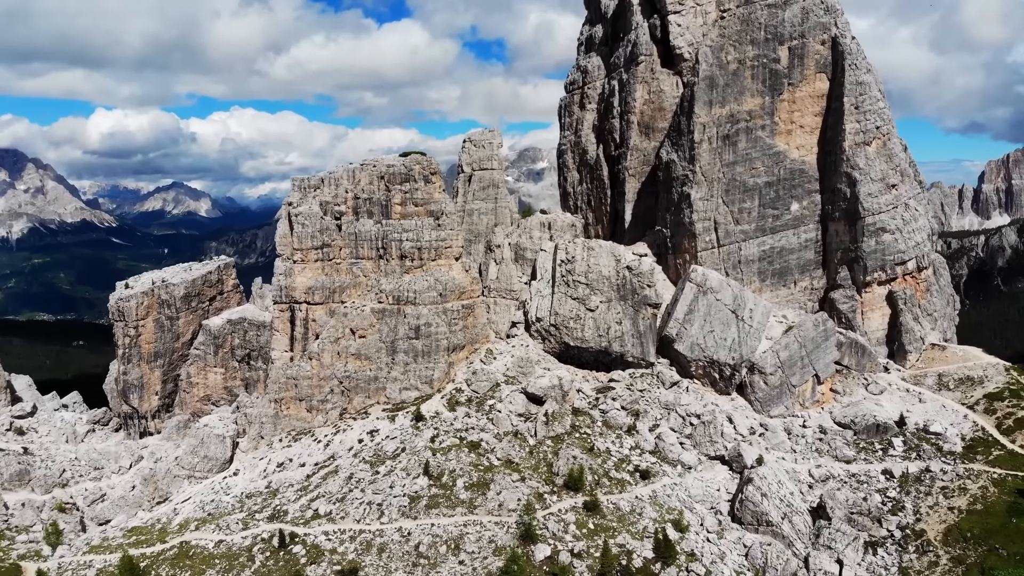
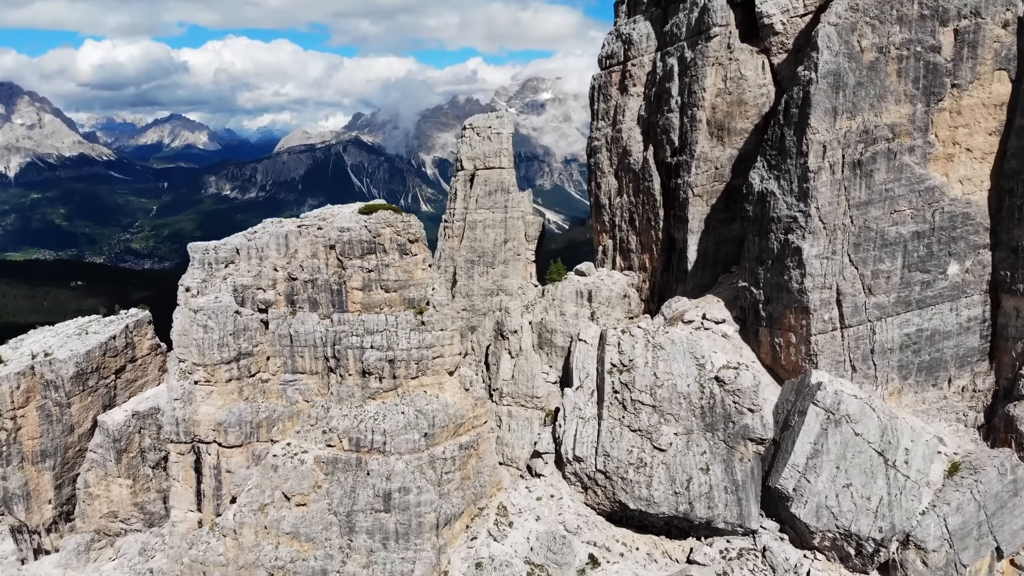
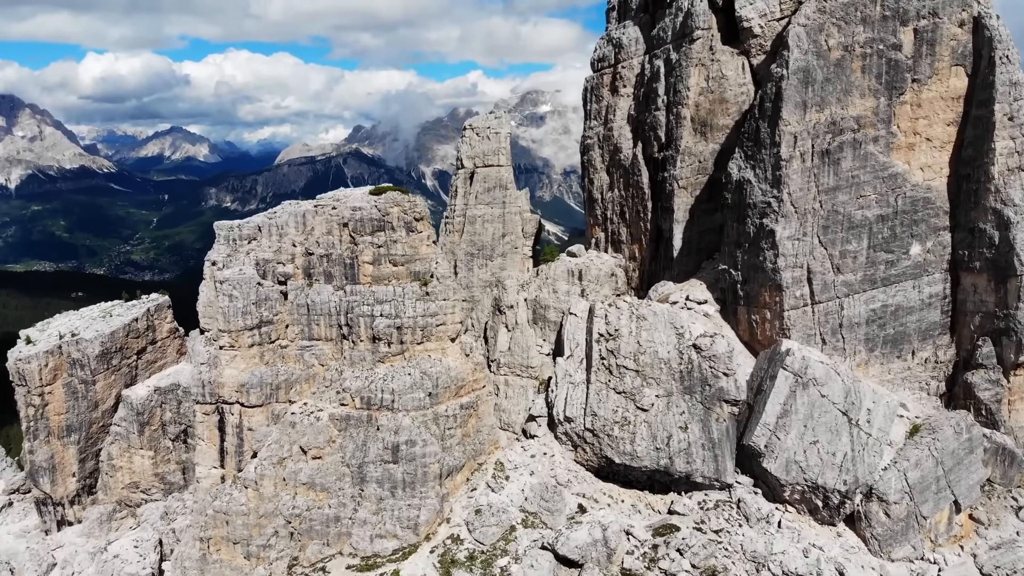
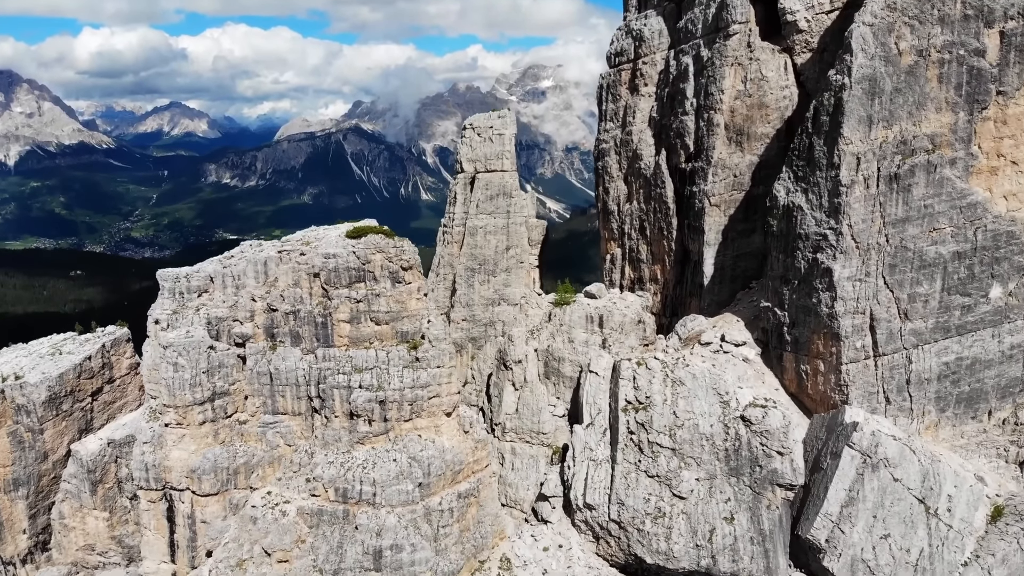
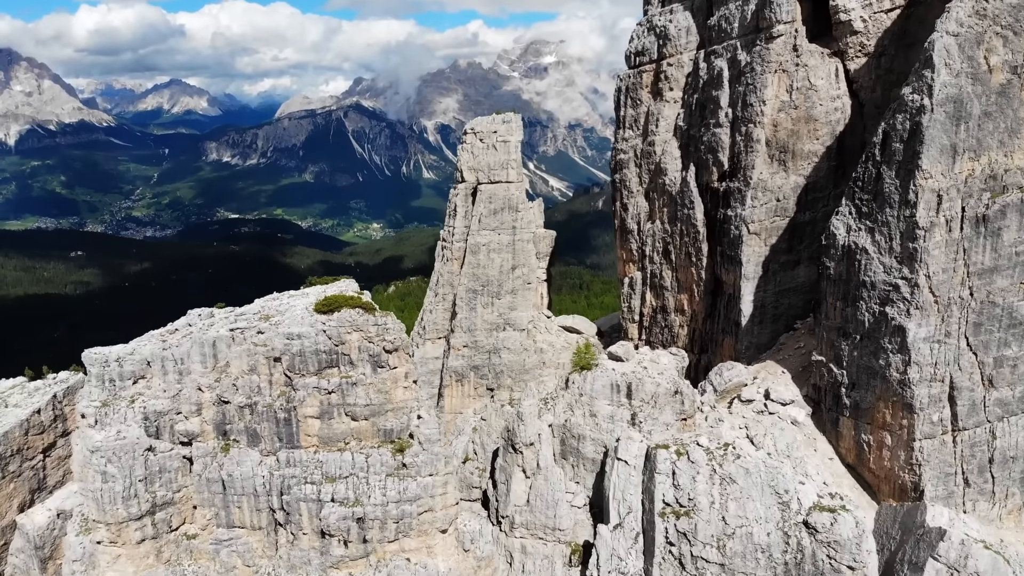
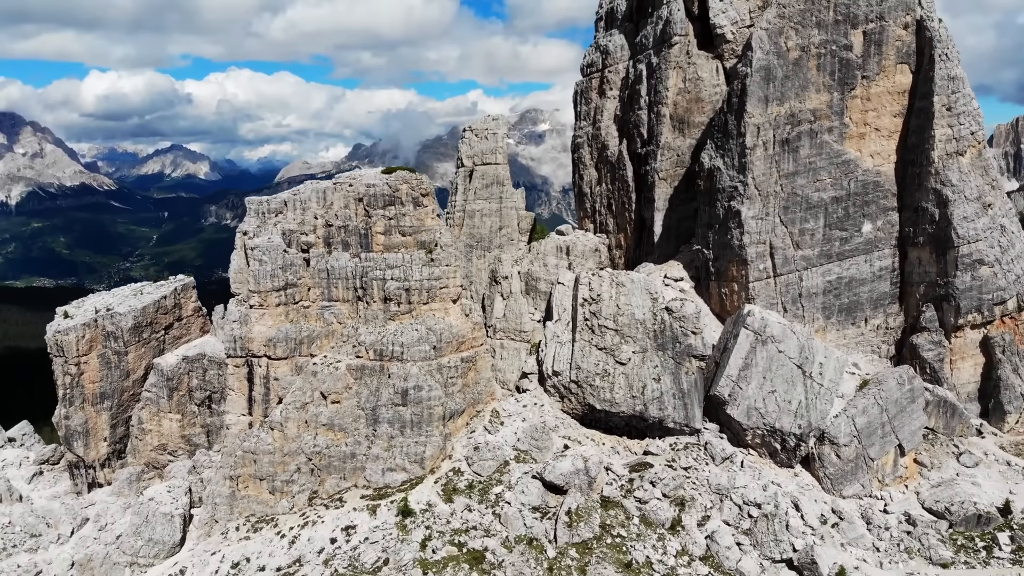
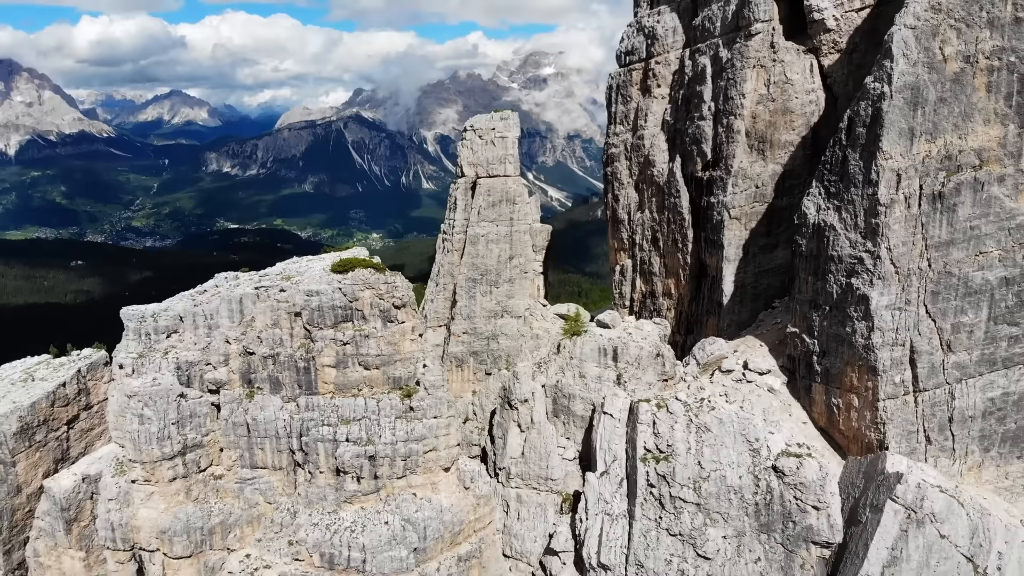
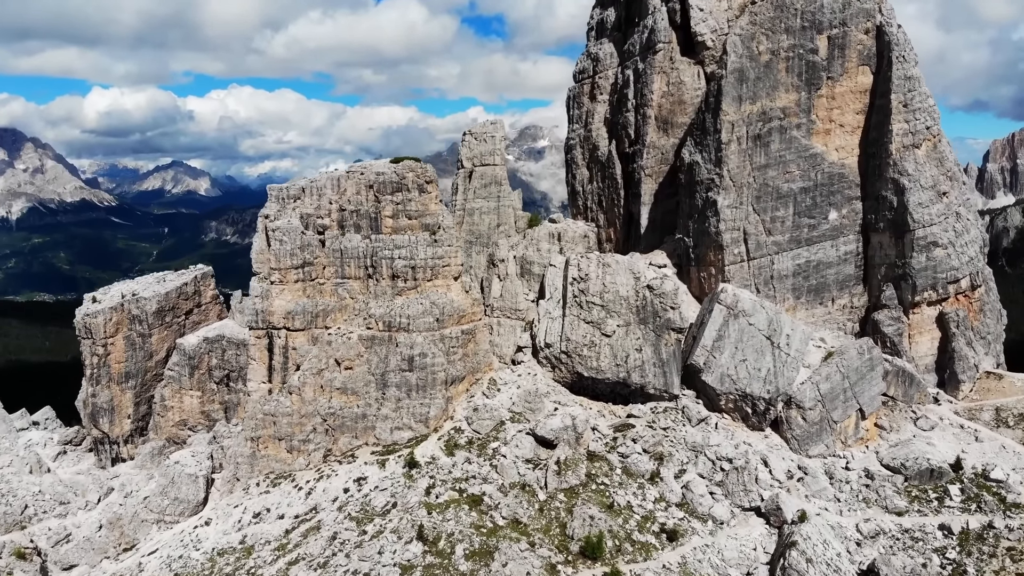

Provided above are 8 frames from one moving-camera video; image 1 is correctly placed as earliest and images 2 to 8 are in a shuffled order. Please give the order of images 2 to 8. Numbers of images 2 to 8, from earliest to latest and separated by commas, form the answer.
8, 6, 3, 2, 4, 7, 5
